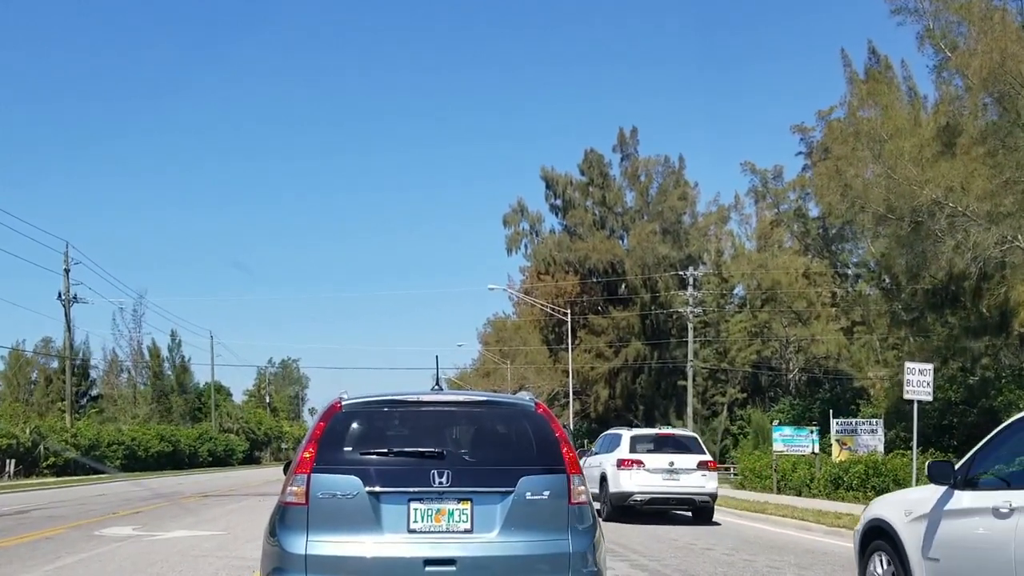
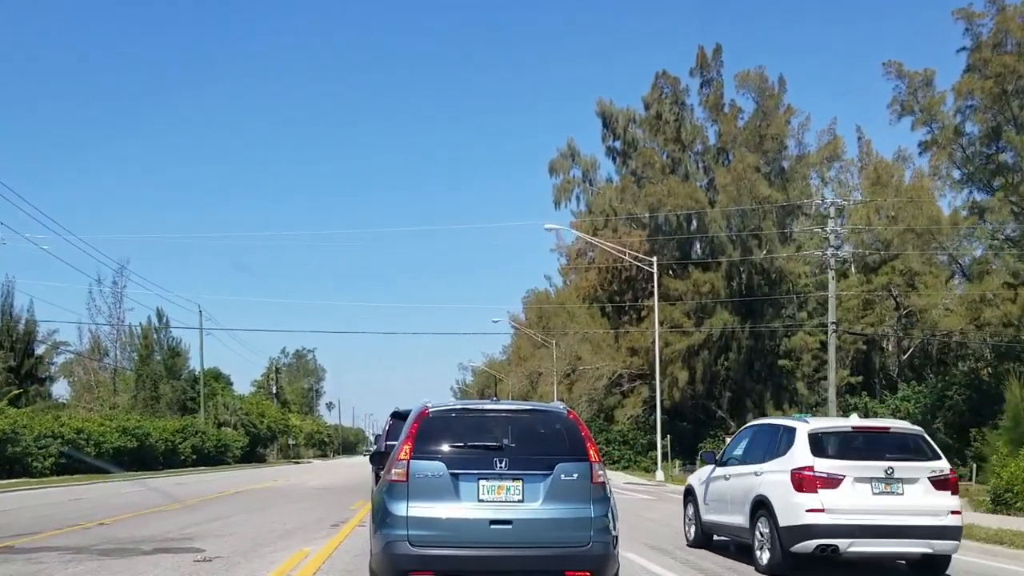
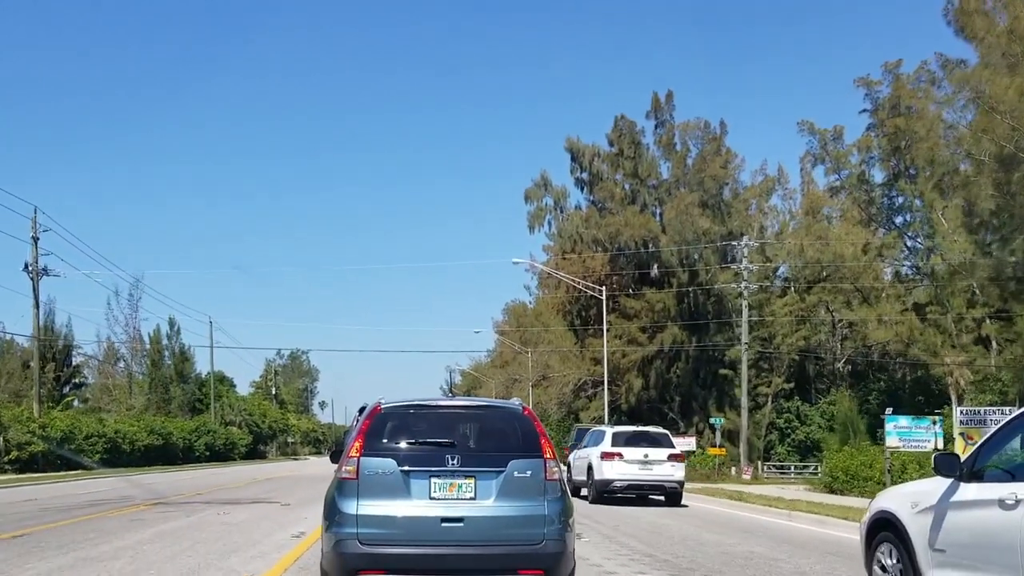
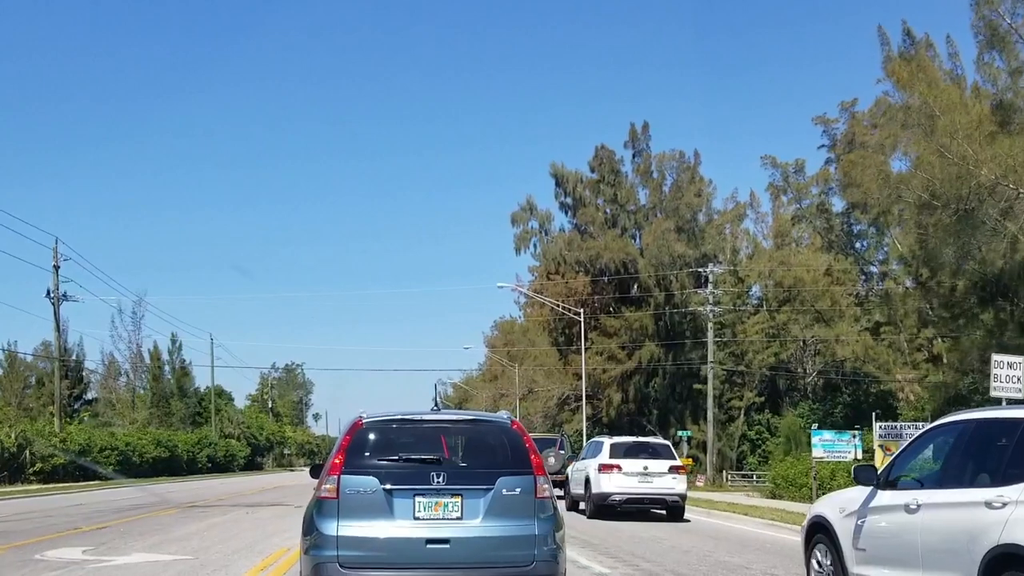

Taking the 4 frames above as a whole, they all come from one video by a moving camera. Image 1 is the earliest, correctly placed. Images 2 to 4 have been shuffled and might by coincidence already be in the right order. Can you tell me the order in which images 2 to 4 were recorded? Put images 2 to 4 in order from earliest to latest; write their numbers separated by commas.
4, 3, 2
